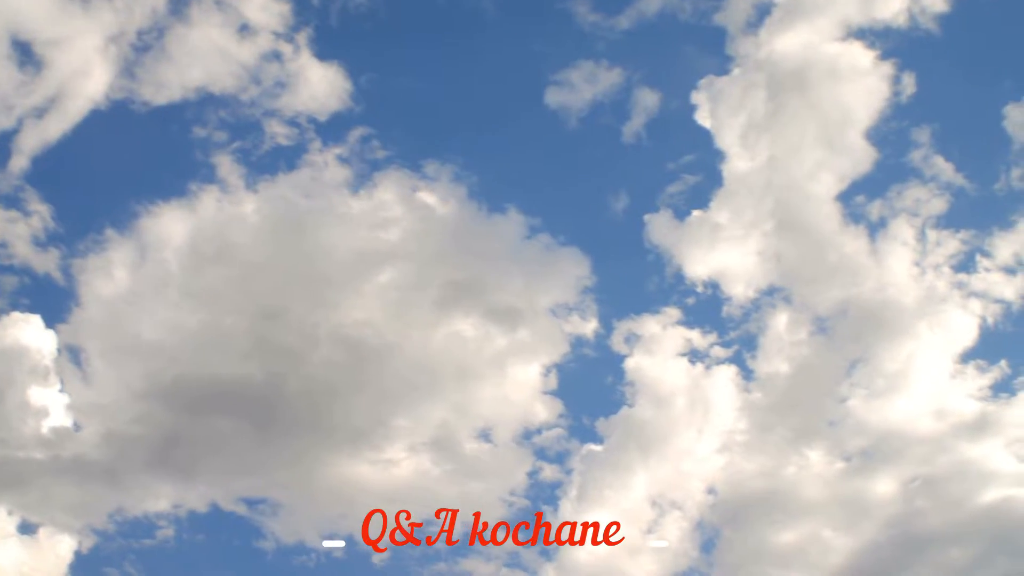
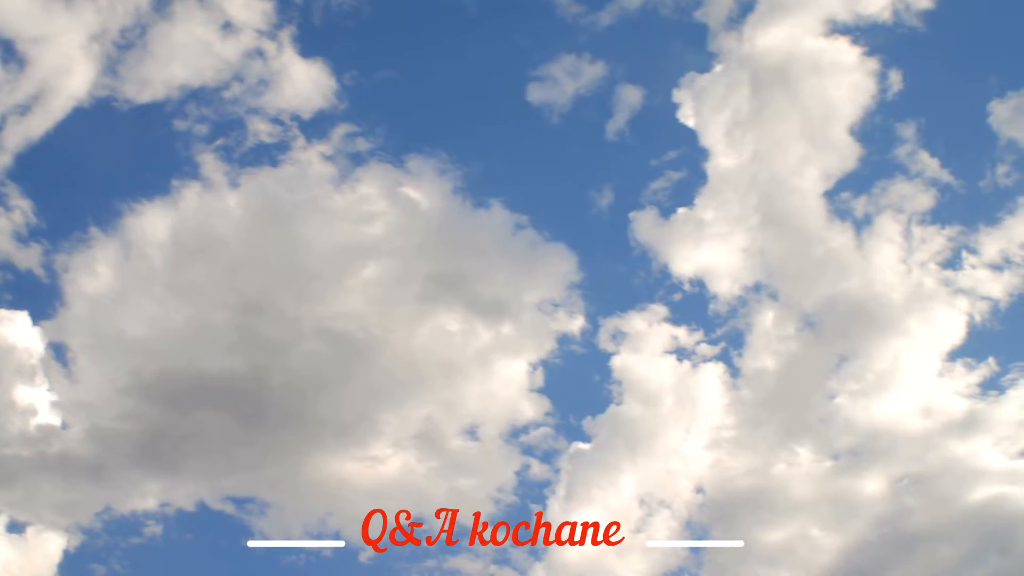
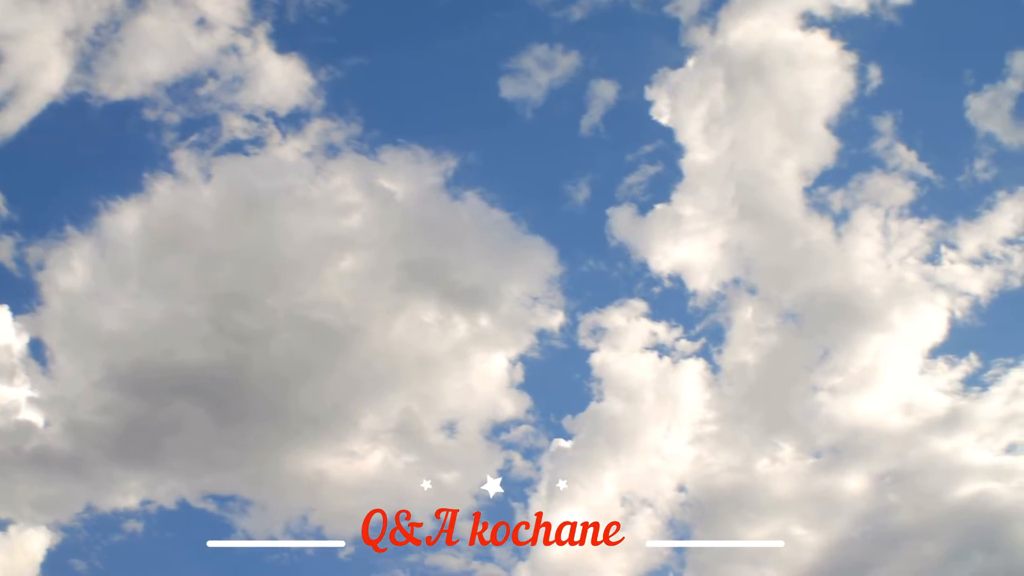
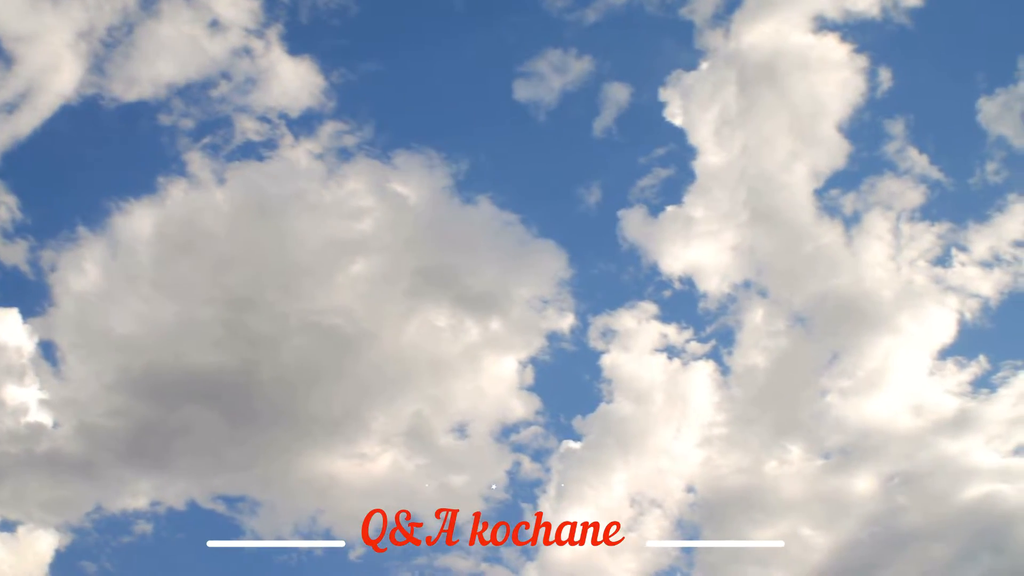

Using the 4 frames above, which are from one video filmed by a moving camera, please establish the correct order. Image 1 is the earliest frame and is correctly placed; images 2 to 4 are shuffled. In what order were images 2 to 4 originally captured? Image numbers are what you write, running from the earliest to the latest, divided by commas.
2, 4, 3
